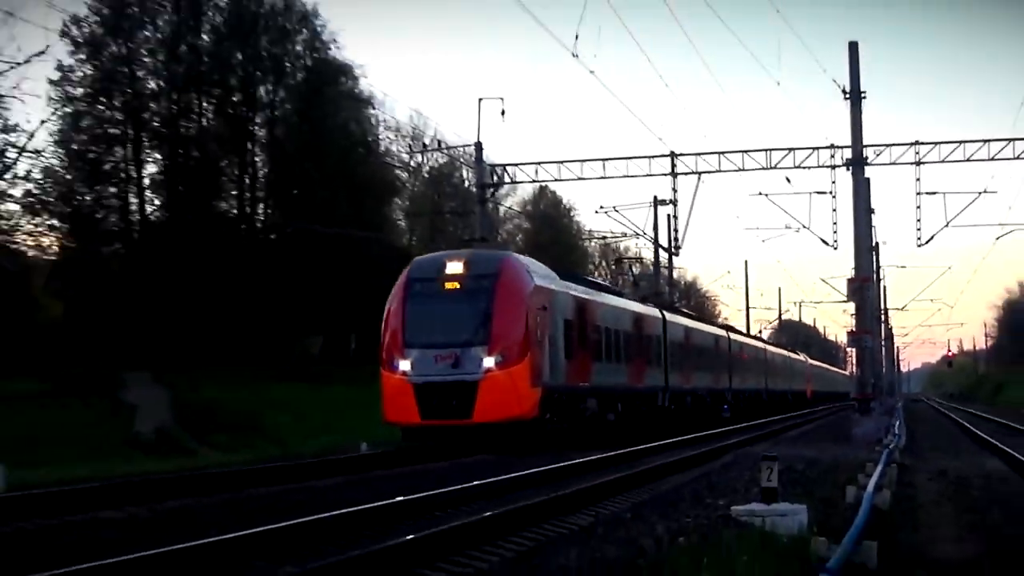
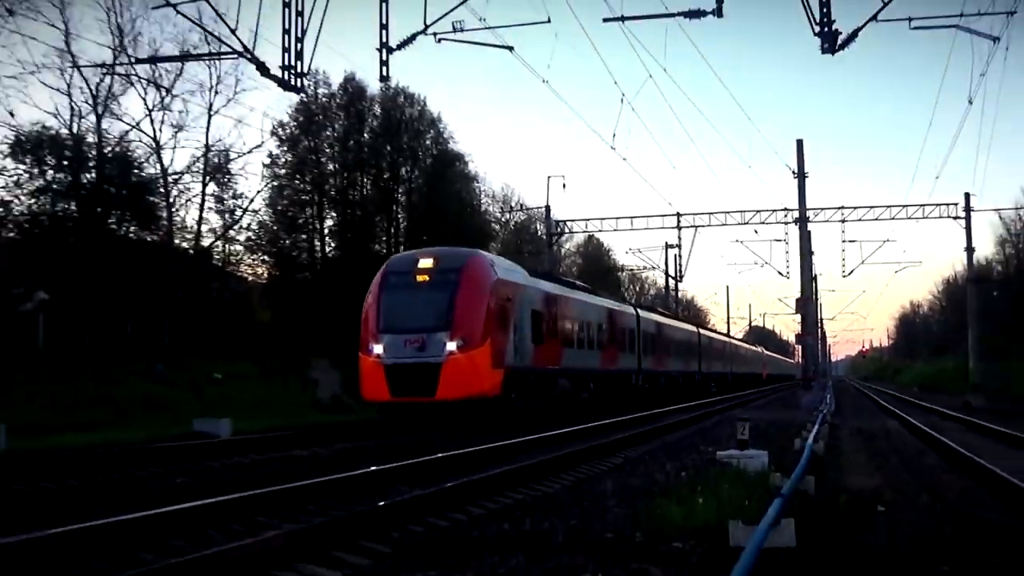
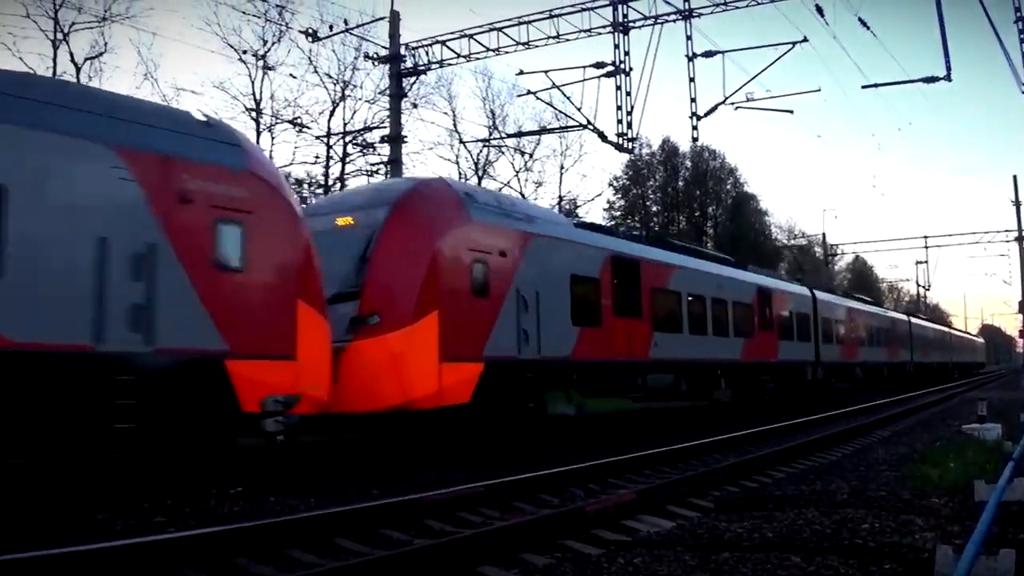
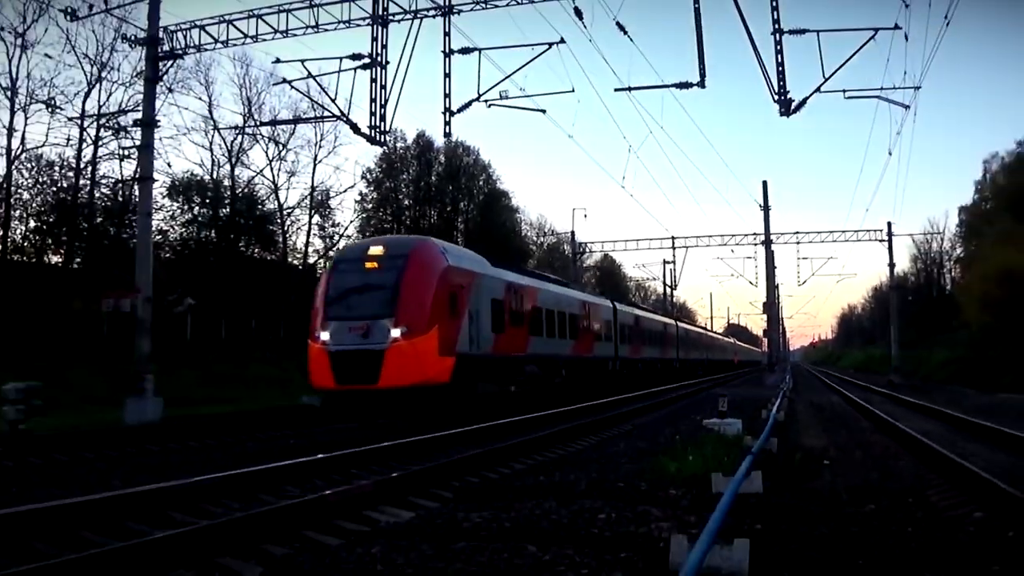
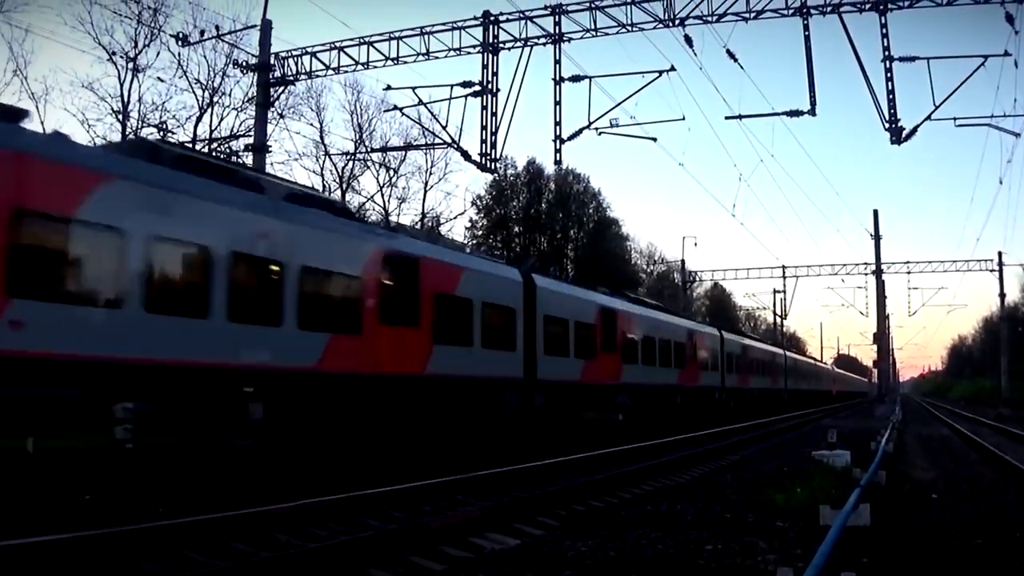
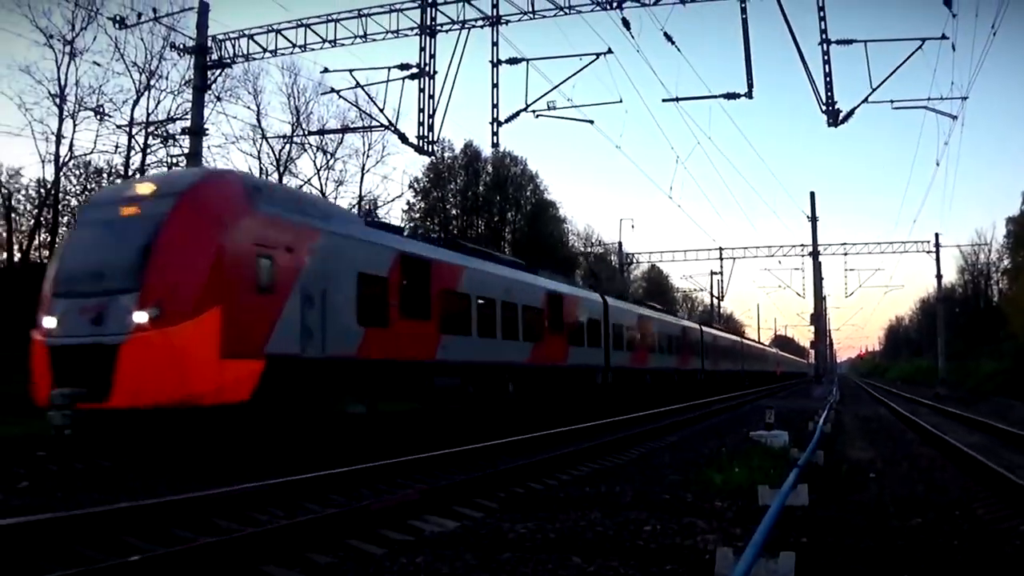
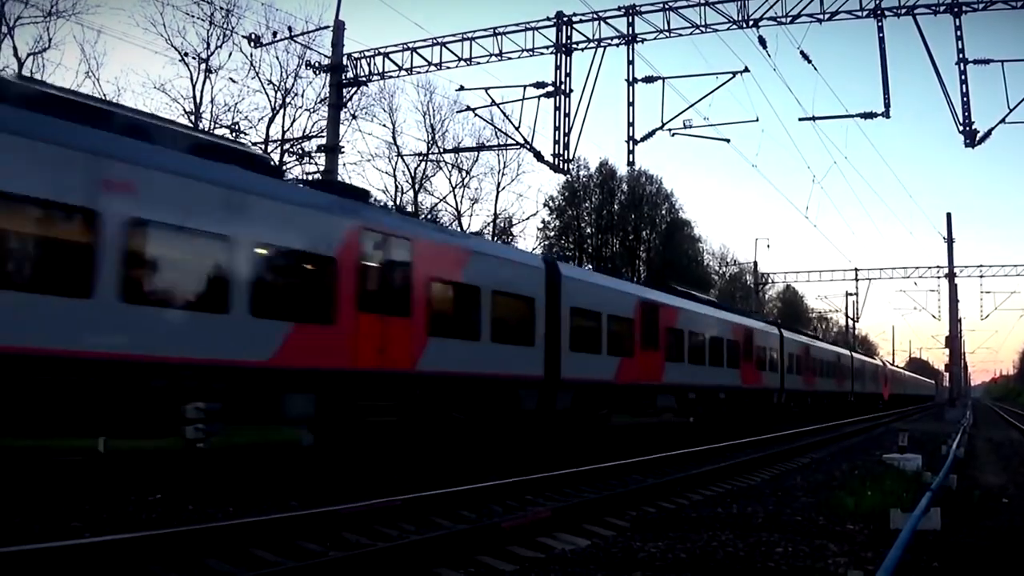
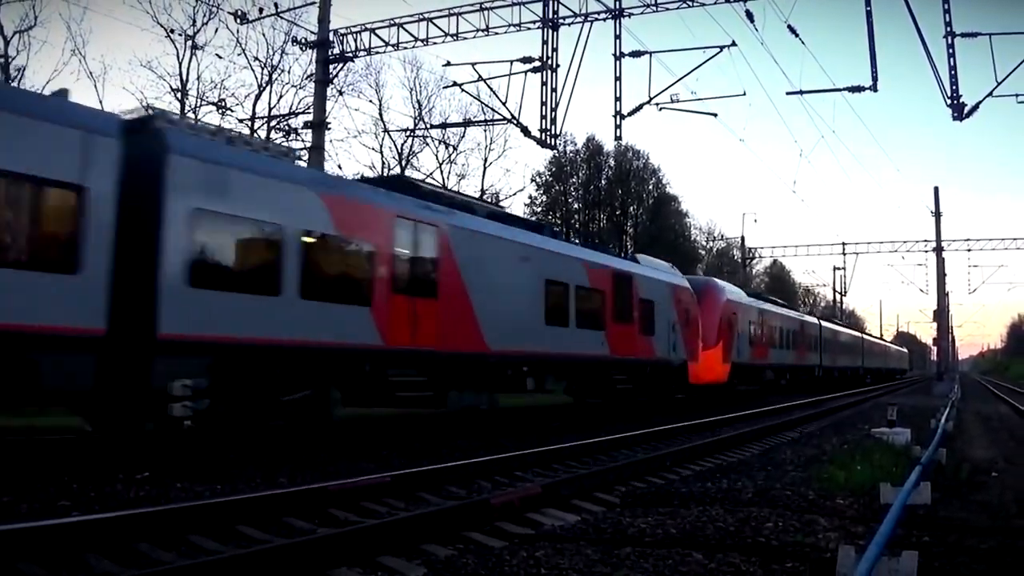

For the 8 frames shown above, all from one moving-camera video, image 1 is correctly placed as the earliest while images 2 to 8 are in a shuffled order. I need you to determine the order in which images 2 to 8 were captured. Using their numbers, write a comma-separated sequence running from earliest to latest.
2, 4, 6, 5, 7, 8, 3
